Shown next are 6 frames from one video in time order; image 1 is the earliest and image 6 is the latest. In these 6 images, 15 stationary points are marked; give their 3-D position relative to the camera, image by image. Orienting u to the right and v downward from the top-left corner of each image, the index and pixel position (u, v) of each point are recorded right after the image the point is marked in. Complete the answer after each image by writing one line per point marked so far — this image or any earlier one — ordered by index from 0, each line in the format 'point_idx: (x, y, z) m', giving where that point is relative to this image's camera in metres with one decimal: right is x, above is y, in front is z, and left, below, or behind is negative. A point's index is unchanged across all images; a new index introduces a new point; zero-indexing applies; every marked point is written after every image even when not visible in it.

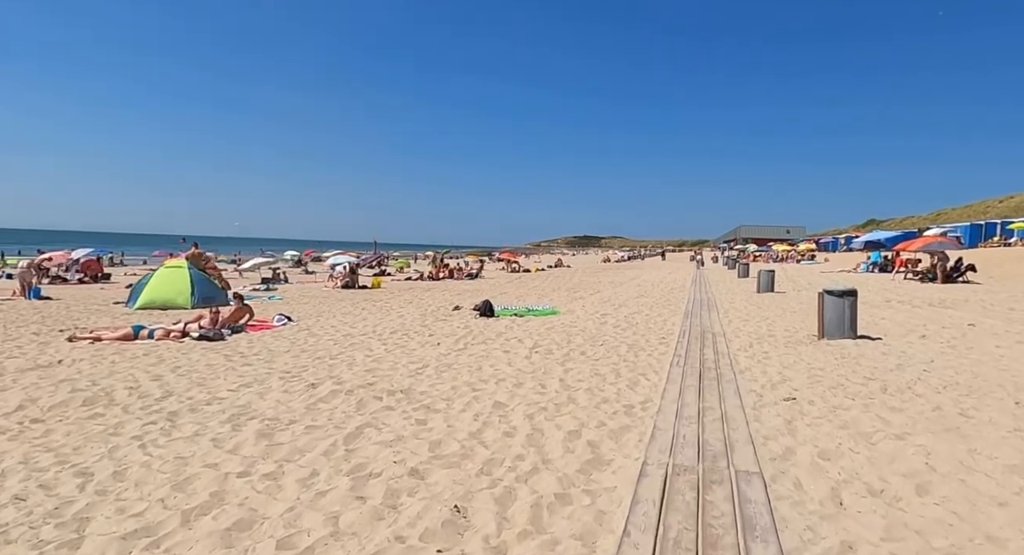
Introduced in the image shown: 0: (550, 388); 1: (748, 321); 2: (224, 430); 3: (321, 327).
0: (+0.4, -1.1, +5.9) m
1: (+4.9, -0.9, +12.1) m
2: (-2.1, -1.1, +4.3) m
3: (-3.5, -0.9, +10.8) m
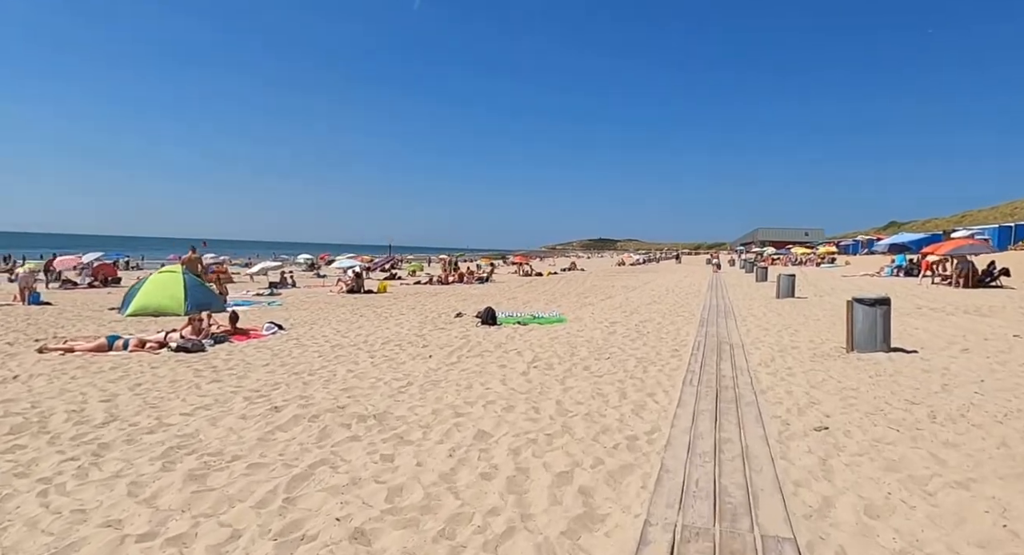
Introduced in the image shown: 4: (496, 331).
0: (+0.3, -1.2, +5.2) m
1: (+4.9, -1.0, +11.3) m
2: (-2.3, -1.2, +3.7) m
3: (-3.5, -1.0, +10.1) m
4: (-0.3, -1.0, +10.7) m
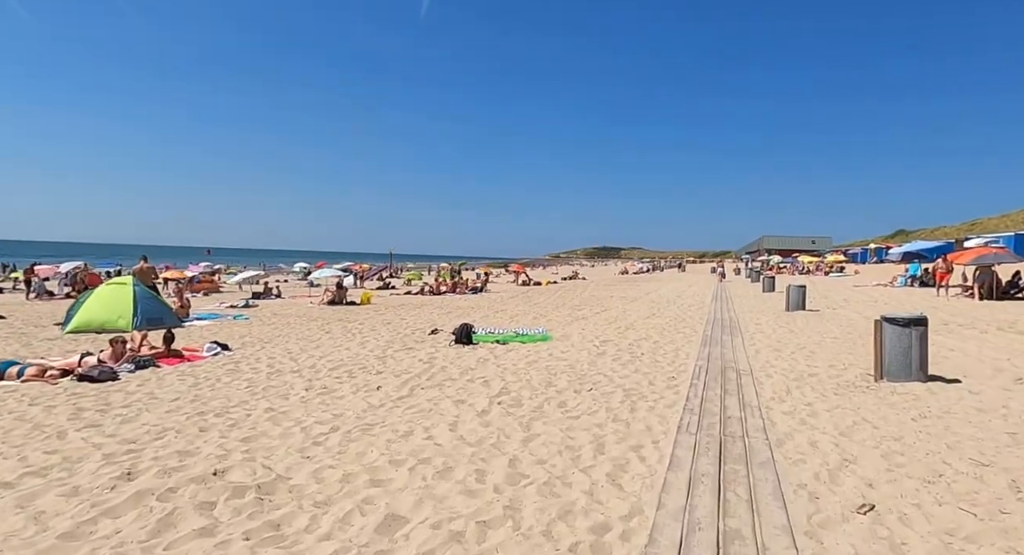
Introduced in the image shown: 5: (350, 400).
0: (-0.1, -1.4, +3.9) m
1: (+4.5, -1.3, +9.9) m
2: (-2.7, -1.3, +2.4) m
3: (-3.9, -1.2, +8.8) m
4: (-0.7, -1.2, +9.4) m
5: (-1.7, -1.3, +6.3) m
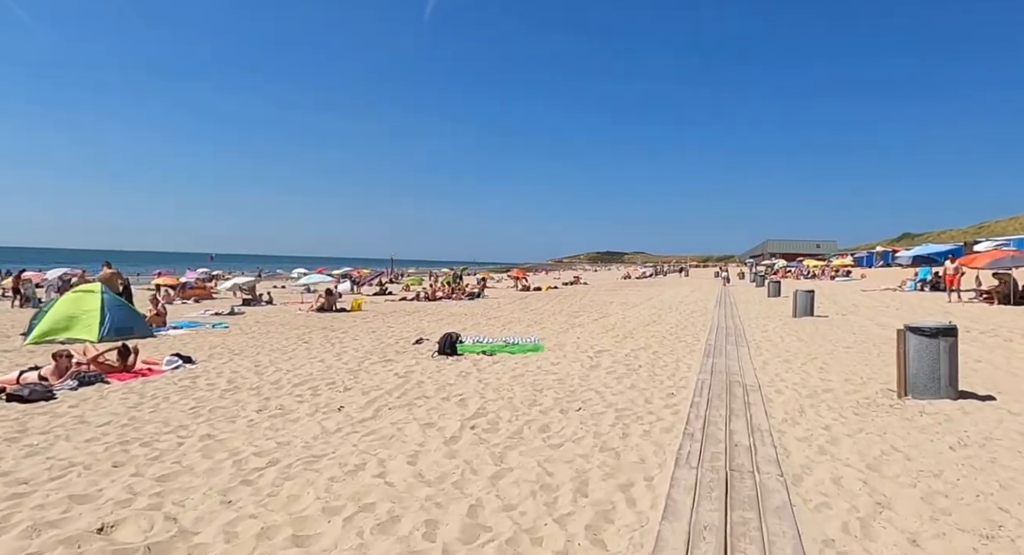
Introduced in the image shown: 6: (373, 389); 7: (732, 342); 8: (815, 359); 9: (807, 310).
0: (-0.4, -1.4, +3.1) m
1: (+4.3, -1.3, +9.2) m
2: (-3.0, -1.4, +1.6) m
3: (-4.1, -1.3, +8.1) m
4: (-0.9, -1.3, +8.7) m
5: (-2.0, -1.4, +5.5) m
6: (-1.7, -1.3, +7.1) m
7: (+4.3, -1.3, +11.4) m
8: (+4.9, -1.3, +9.5) m
9: (+8.3, -0.9, +16.6) m
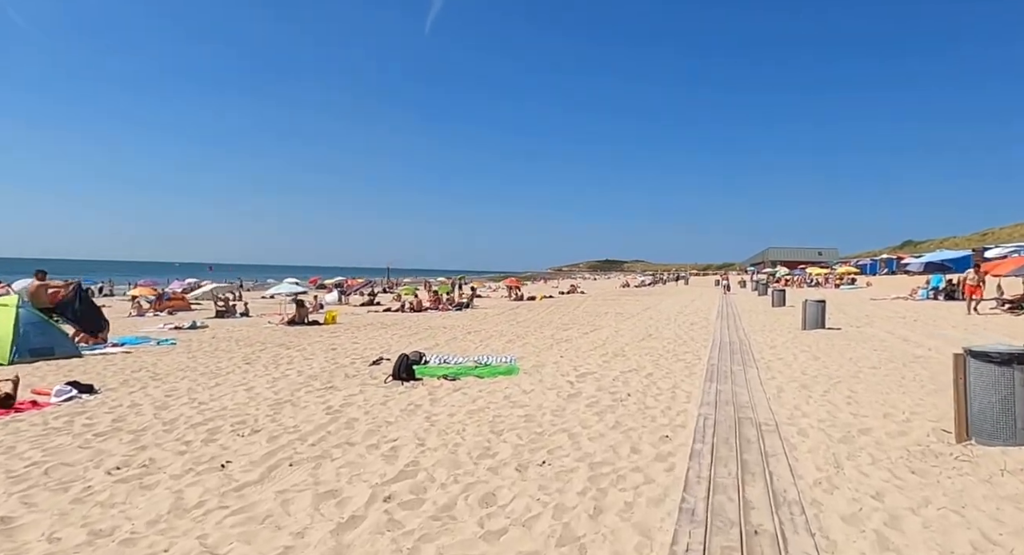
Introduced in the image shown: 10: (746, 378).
0: (-0.8, -1.5, +1.6) m
1: (+3.9, -1.5, +7.7) m
2: (-3.4, -1.4, +0.1) m
3: (-4.6, -1.5, +6.6) m
4: (-1.4, -1.4, +7.2) m
5: (-2.4, -1.5, +4.0) m
6: (-2.1, -1.5, +5.6) m
7: (+3.8, -1.4, +9.9) m
8: (+4.4, -1.4, +8.0) m
9: (+7.9, -1.1, +15.1) m
10: (+3.4, -1.5, +8.5) m
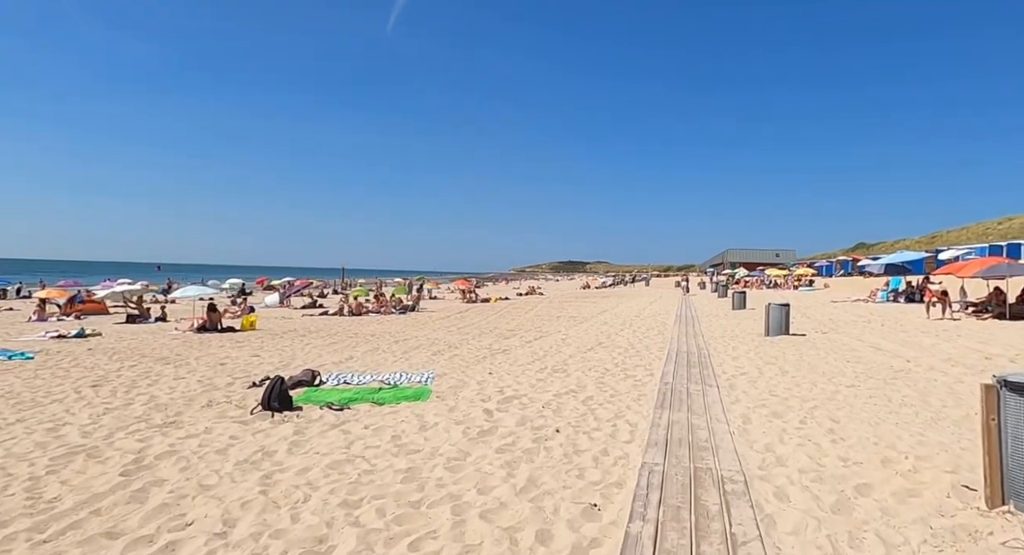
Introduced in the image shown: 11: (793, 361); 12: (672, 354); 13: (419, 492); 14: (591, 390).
0: (-1.5, -1.5, -0.1) m
1: (+2.8, -1.5, +6.2) m
2: (-4.0, -1.4, -1.8) m
3: (-5.5, -1.5, +4.6) m
4: (-2.4, -1.5, +5.3) m
5: (-3.2, -1.5, +2.2) m
6: (-3.0, -1.5, +3.7) m
7: (+2.6, -1.5, +8.4) m
8: (+3.4, -1.5, +6.5) m
9: (+6.4, -1.2, +13.9) m
10: (+2.3, -1.5, +7.0) m
11: (+4.8, -1.4, +10.1) m
12: (+3.0, -1.4, +11.0) m
13: (-0.6, -1.5, +4.1) m
14: (+1.1, -1.4, +7.7) m
